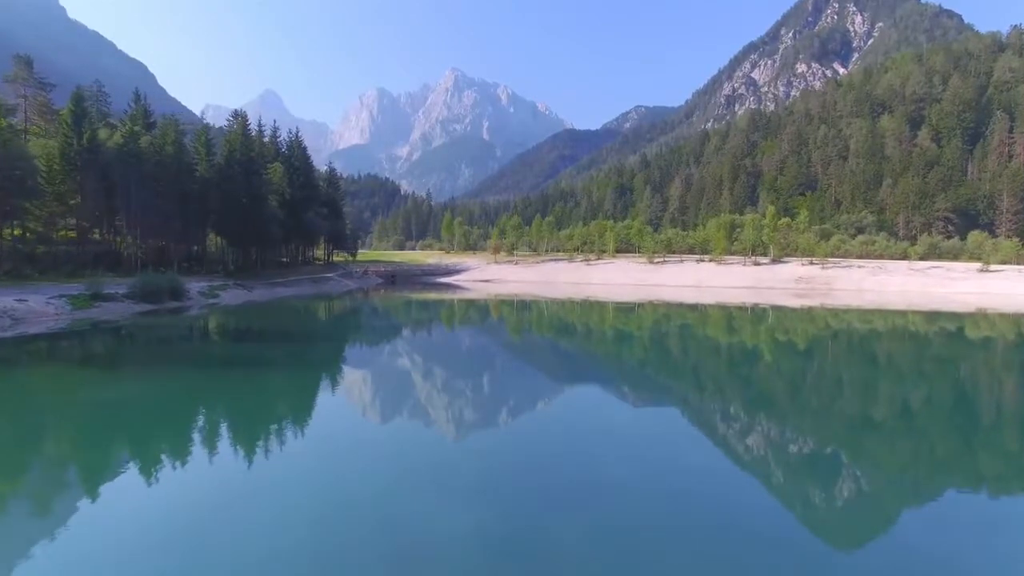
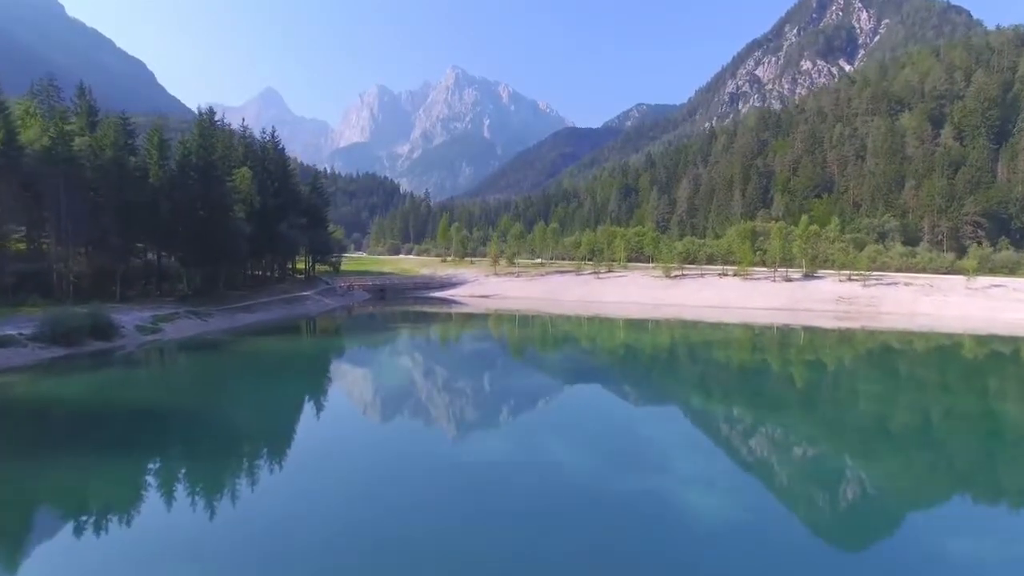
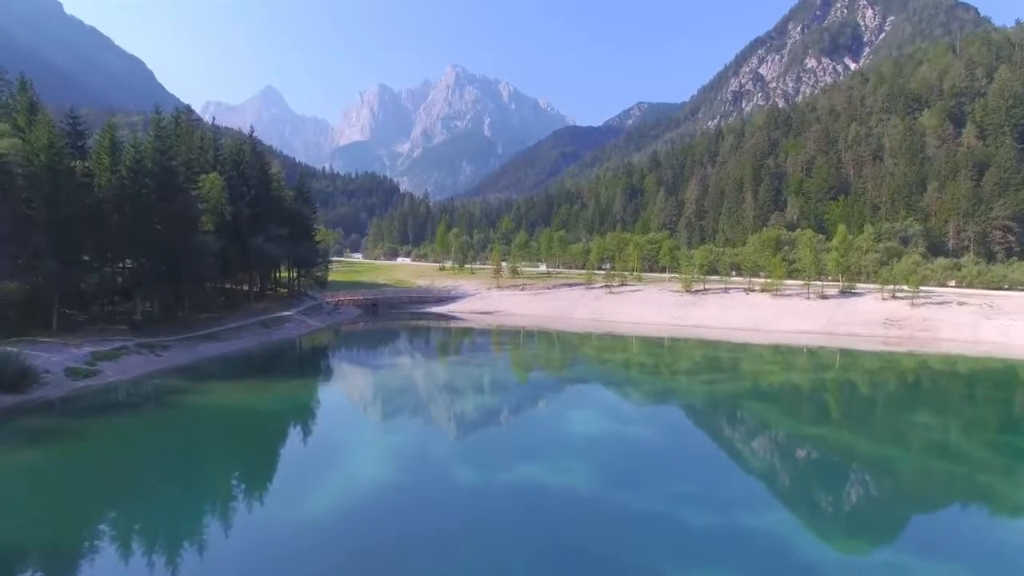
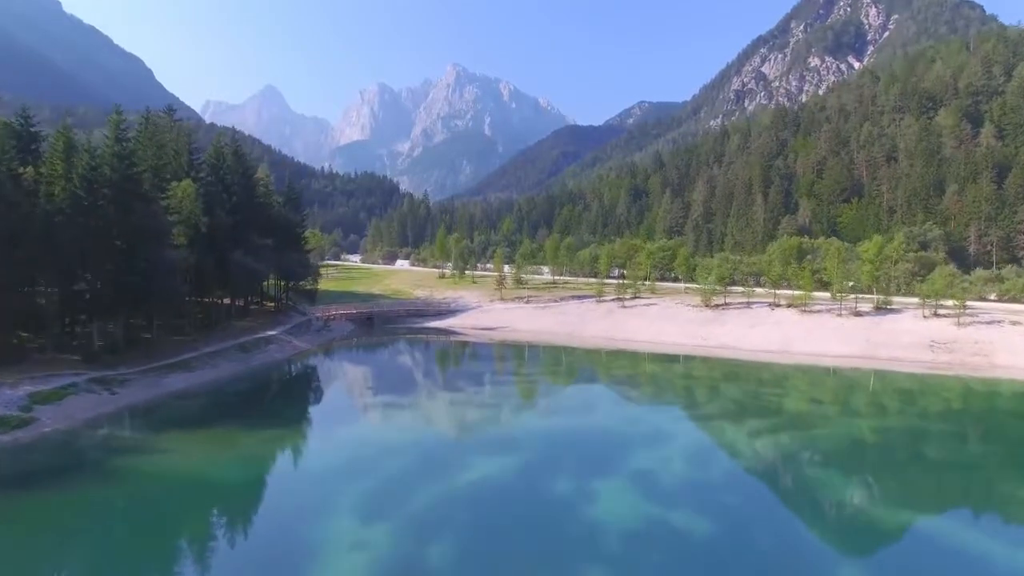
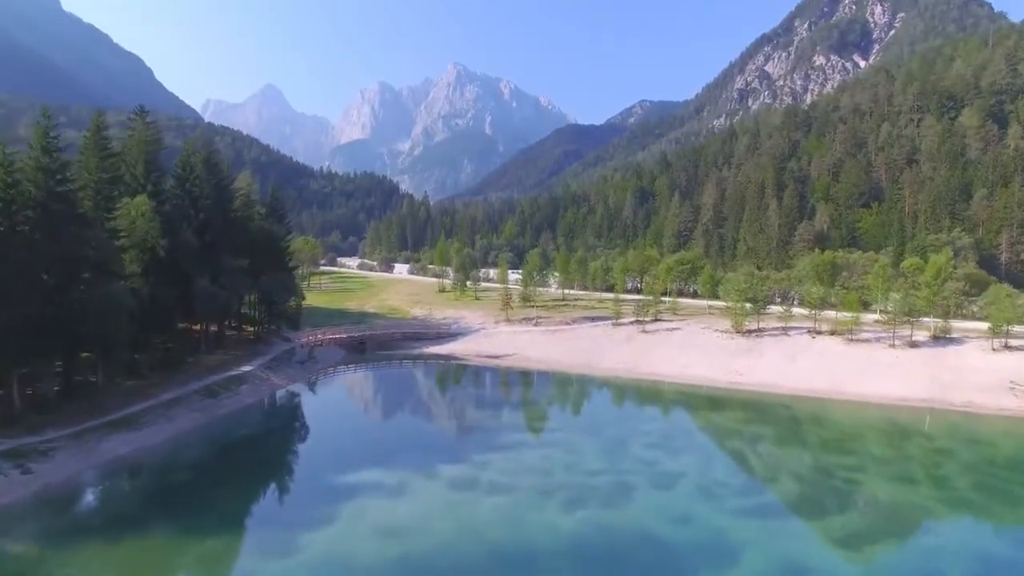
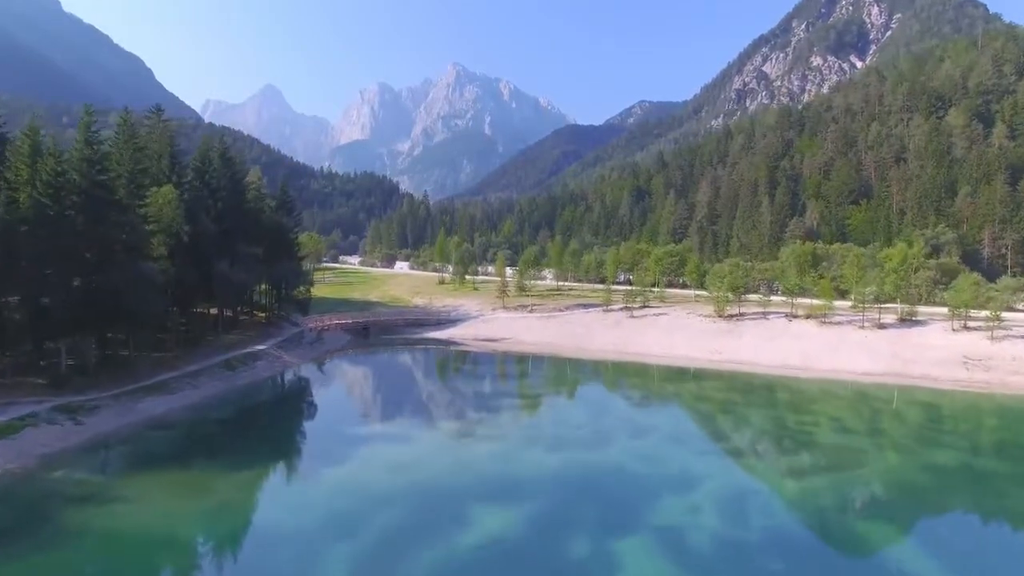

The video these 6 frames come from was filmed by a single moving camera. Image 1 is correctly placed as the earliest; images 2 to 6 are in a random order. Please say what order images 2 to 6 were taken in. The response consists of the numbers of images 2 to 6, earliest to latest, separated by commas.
2, 3, 4, 6, 5
